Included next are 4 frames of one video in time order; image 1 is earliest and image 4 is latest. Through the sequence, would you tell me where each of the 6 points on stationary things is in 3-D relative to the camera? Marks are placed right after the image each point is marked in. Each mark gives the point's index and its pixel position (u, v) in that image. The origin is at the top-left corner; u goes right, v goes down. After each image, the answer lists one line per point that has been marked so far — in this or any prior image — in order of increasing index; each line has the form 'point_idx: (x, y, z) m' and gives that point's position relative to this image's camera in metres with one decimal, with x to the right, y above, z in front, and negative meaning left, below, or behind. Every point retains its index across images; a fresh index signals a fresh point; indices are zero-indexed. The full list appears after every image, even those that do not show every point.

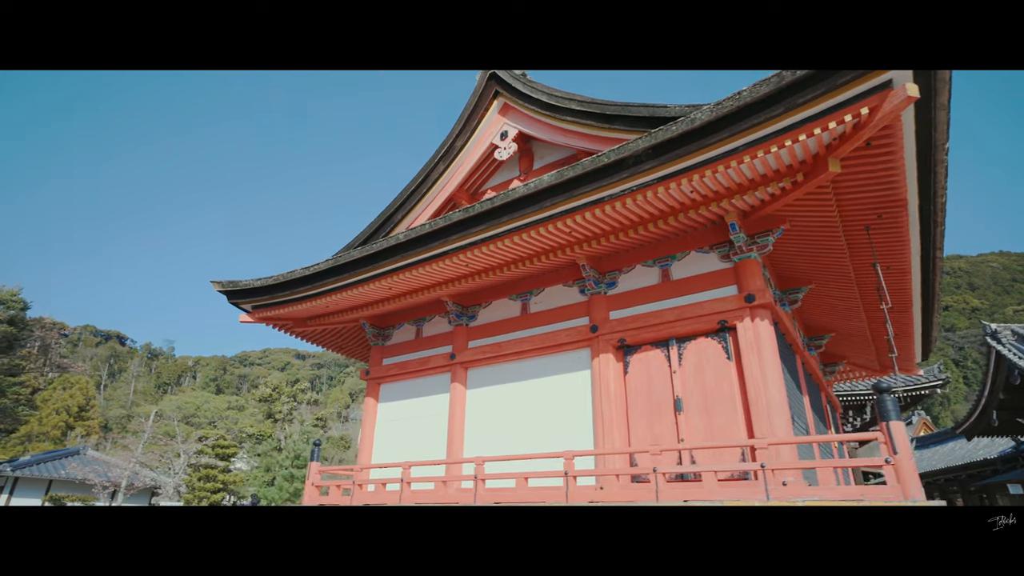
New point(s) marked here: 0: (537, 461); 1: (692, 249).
0: (+0.3, -1.9, +5.9) m
1: (+2.1, +0.5, +6.1) m
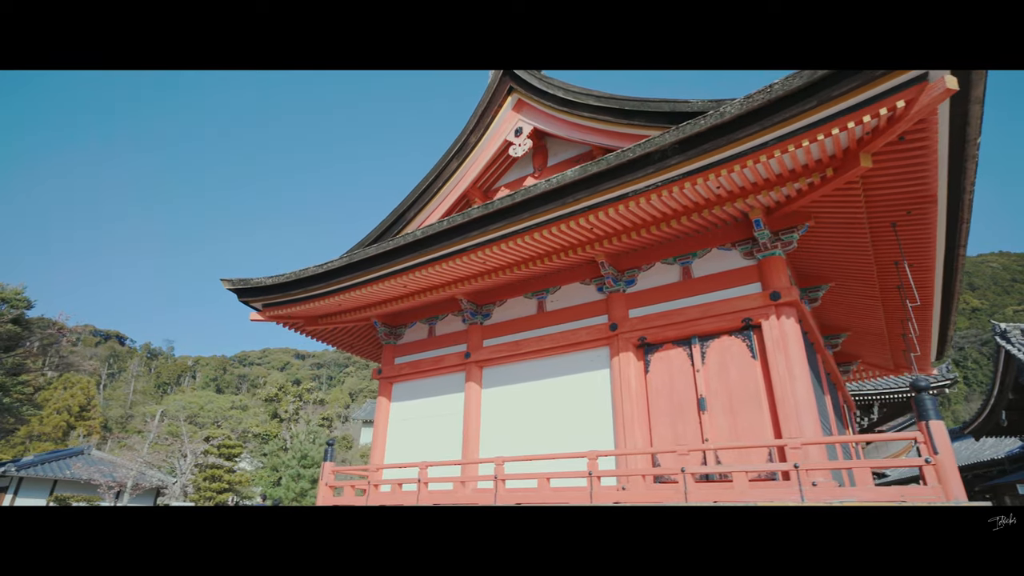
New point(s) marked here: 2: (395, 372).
0: (+0.5, -1.9, +5.8) m
1: (+2.3, +0.5, +6.0) m
2: (-1.8, -1.3, +8.2) m
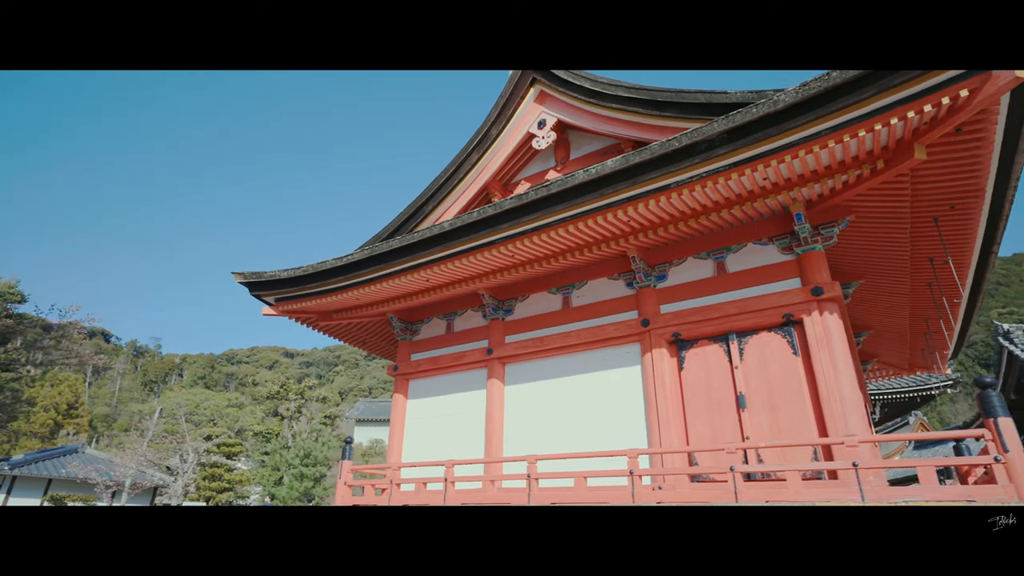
0: (+0.8, -1.8, +5.6) m
1: (+2.6, +0.5, +5.9) m
2: (-1.5, -1.2, +8.0) m
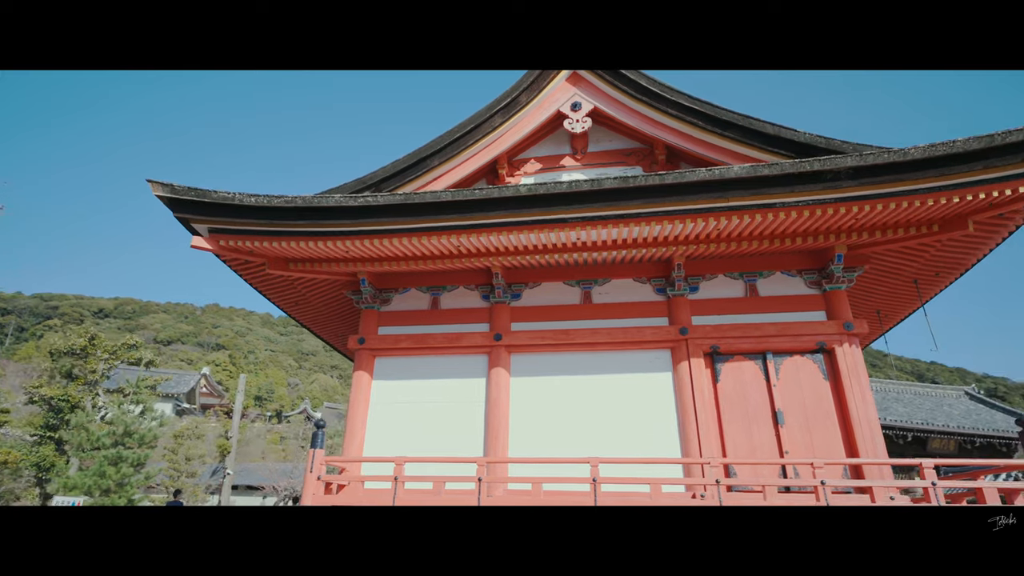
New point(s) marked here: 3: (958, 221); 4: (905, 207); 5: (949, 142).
0: (+1.3, -1.8, +5.4) m
1: (+3.3, +0.2, +6.4) m
2: (-1.6, -0.7, +6.8) m
3: (+4.5, +0.7, +5.4) m
4: (+3.9, +0.8, +5.2) m
5: (+3.9, +1.3, +4.7) m
